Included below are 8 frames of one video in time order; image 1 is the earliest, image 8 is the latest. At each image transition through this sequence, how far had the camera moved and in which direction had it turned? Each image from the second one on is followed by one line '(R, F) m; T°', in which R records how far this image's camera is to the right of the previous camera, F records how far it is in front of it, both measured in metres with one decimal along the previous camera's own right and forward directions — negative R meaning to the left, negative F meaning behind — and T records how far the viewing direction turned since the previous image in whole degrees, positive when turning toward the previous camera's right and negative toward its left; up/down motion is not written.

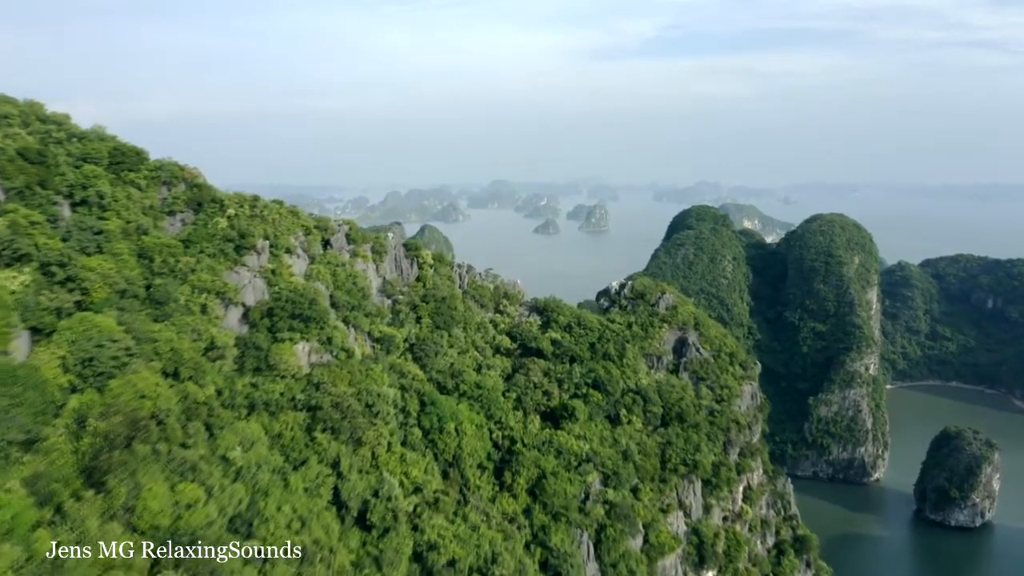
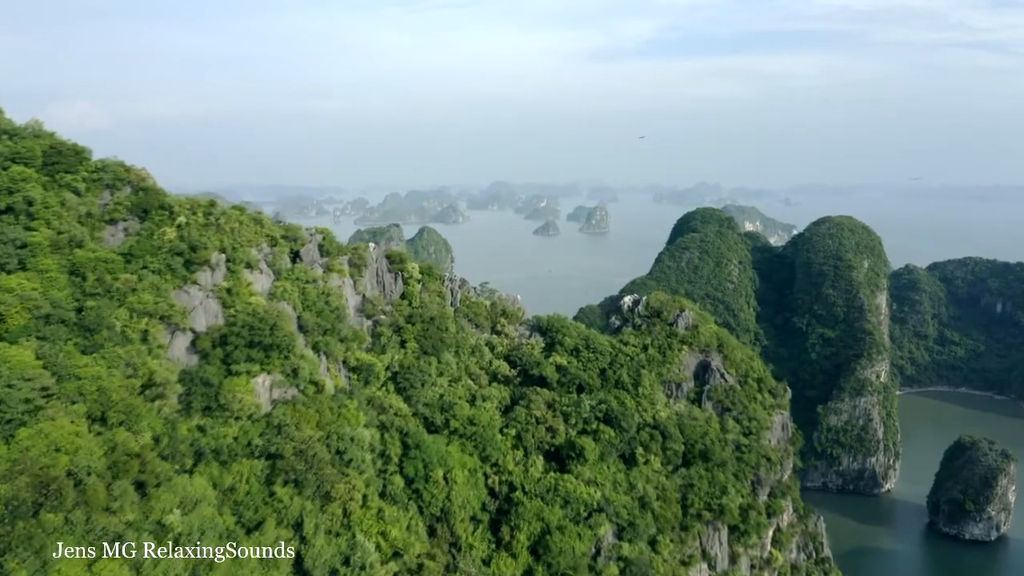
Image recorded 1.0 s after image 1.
(0.0, +1.2) m; 0°
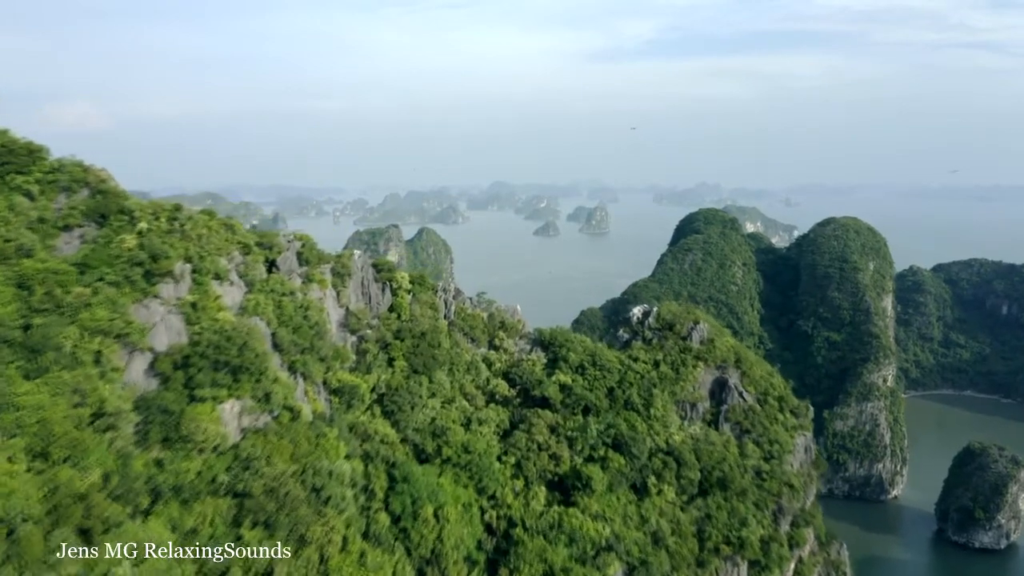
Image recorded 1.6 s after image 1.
(0.0, +0.7) m; 0°
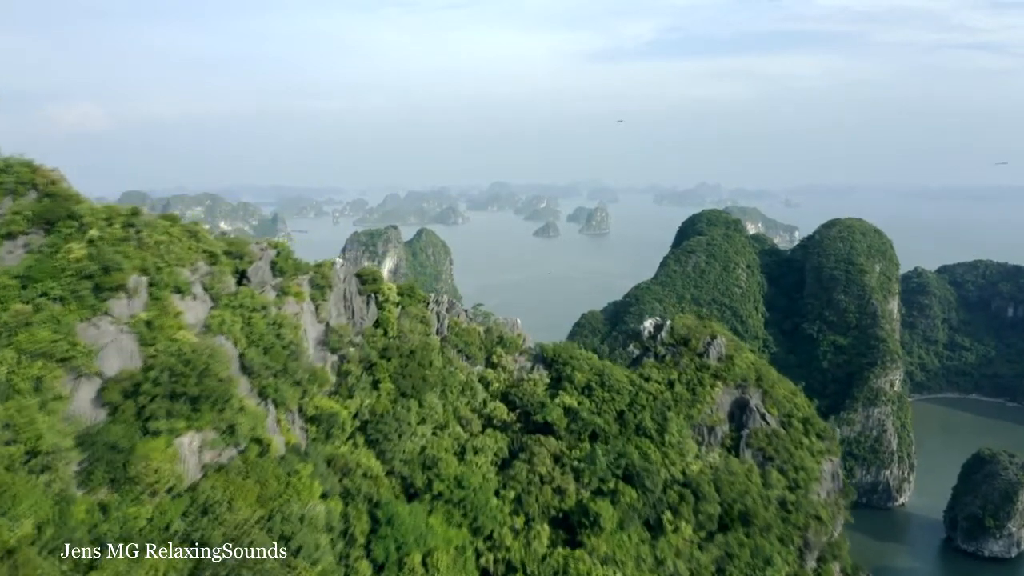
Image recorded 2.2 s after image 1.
(0.0, +0.7) m; 0°
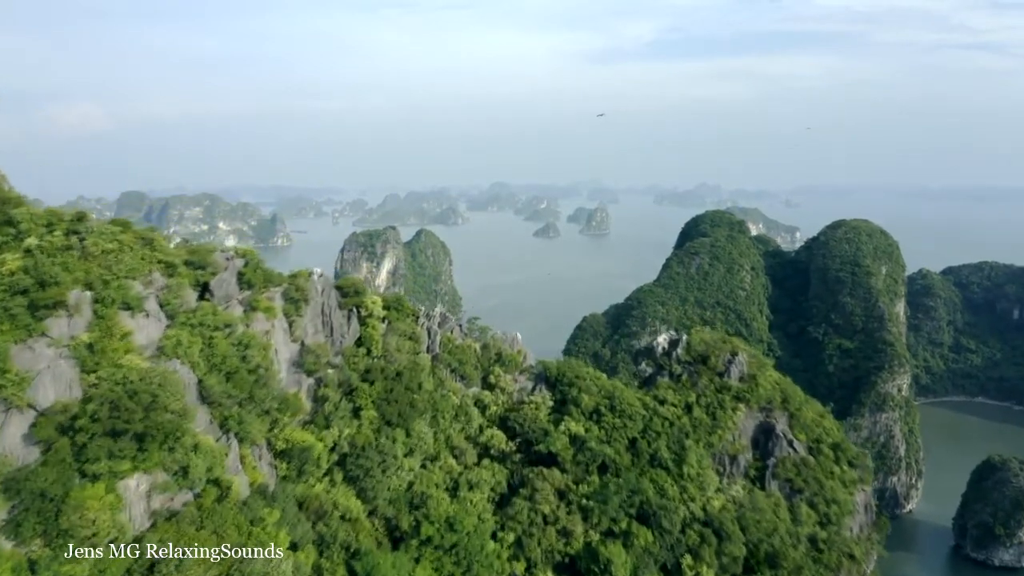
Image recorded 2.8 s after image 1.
(0.0, +0.7) m; 0°
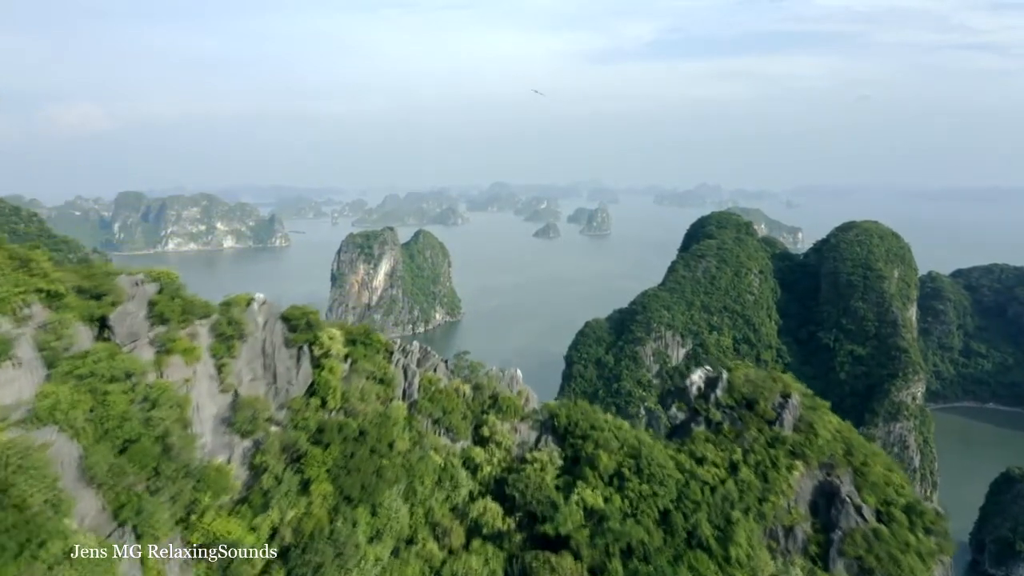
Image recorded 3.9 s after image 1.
(0.0, +1.3) m; 0°
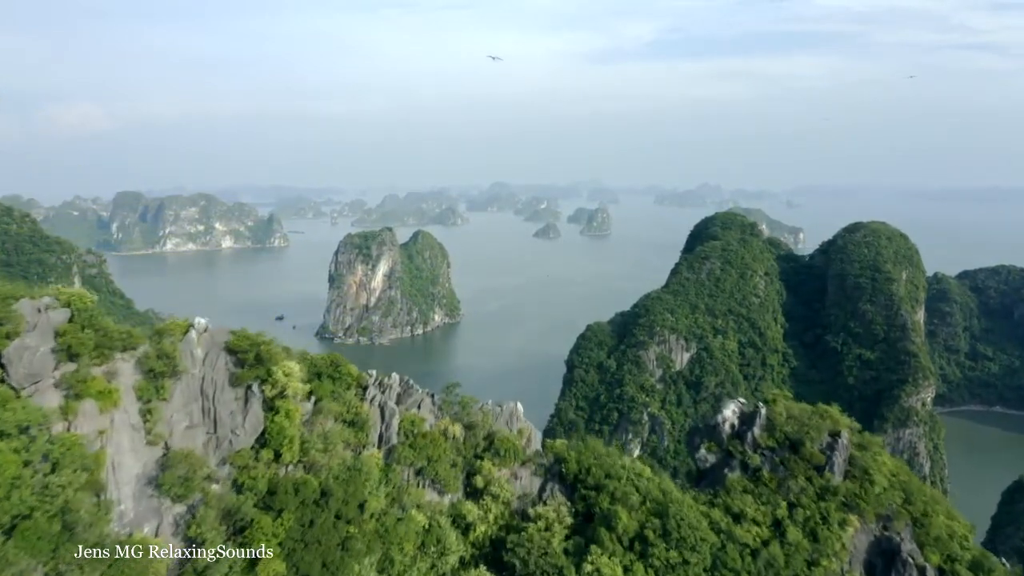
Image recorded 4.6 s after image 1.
(0.0, +0.8) m; 0°
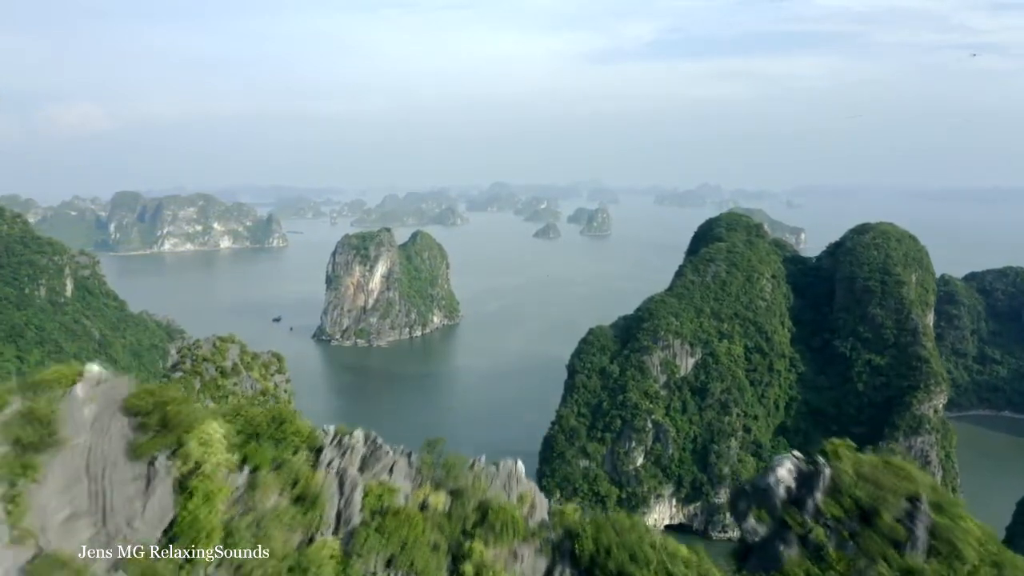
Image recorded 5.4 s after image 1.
(0.0, +0.9) m; 0°
